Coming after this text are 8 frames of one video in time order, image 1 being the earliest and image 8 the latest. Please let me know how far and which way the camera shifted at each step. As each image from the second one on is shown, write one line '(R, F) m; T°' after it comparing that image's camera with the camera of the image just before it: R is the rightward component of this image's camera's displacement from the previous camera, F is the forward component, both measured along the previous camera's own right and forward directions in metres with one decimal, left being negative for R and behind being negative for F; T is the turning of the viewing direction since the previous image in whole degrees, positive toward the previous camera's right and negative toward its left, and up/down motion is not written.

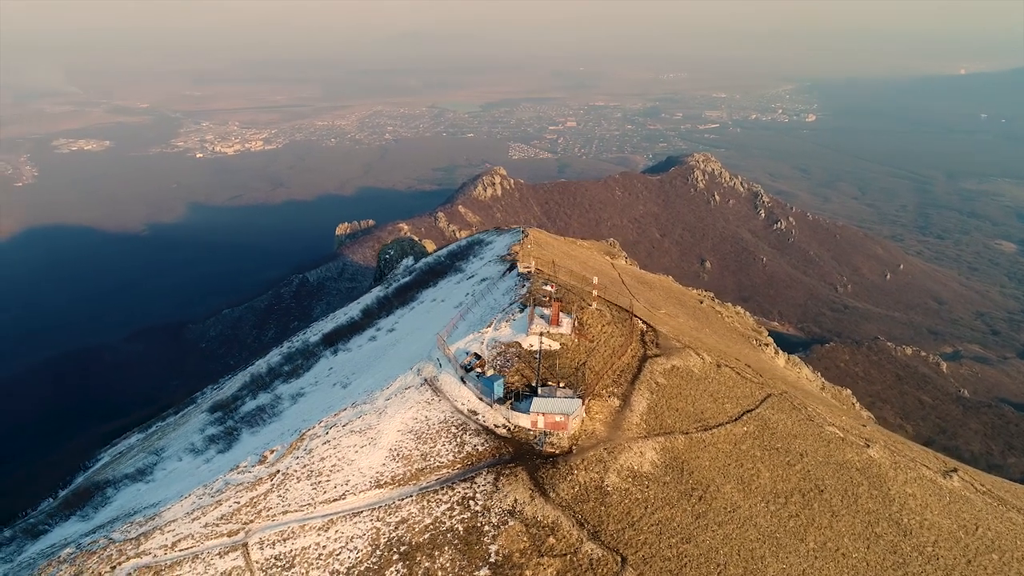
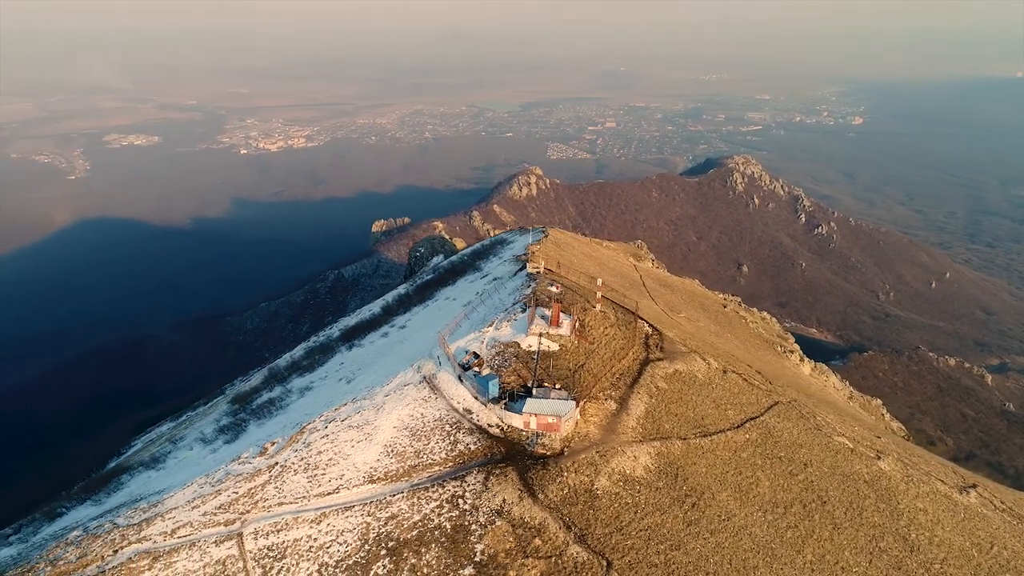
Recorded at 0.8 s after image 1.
(+1.1, +0.1) m; -3°
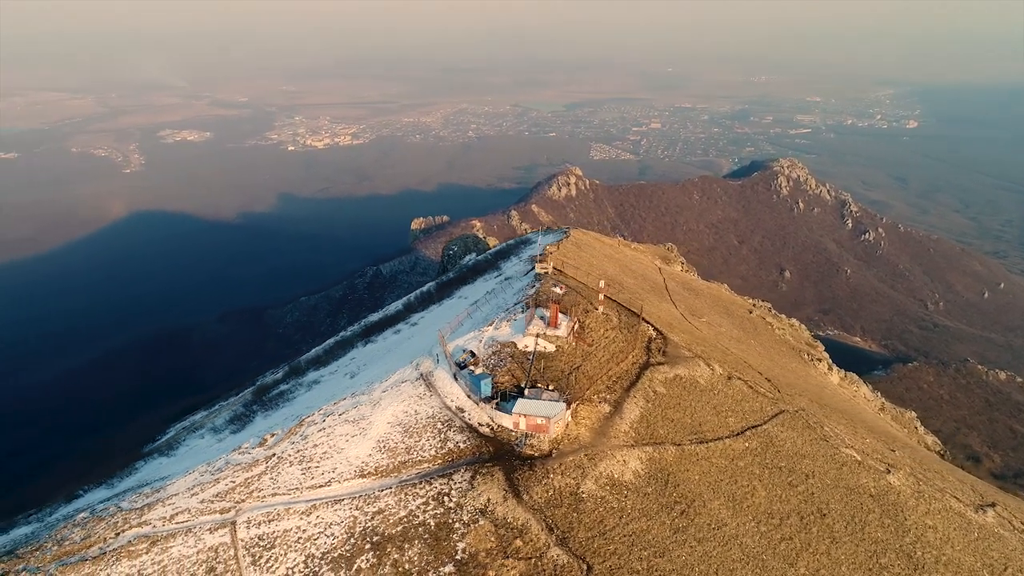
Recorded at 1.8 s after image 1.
(+1.3, +0.1) m; -3°
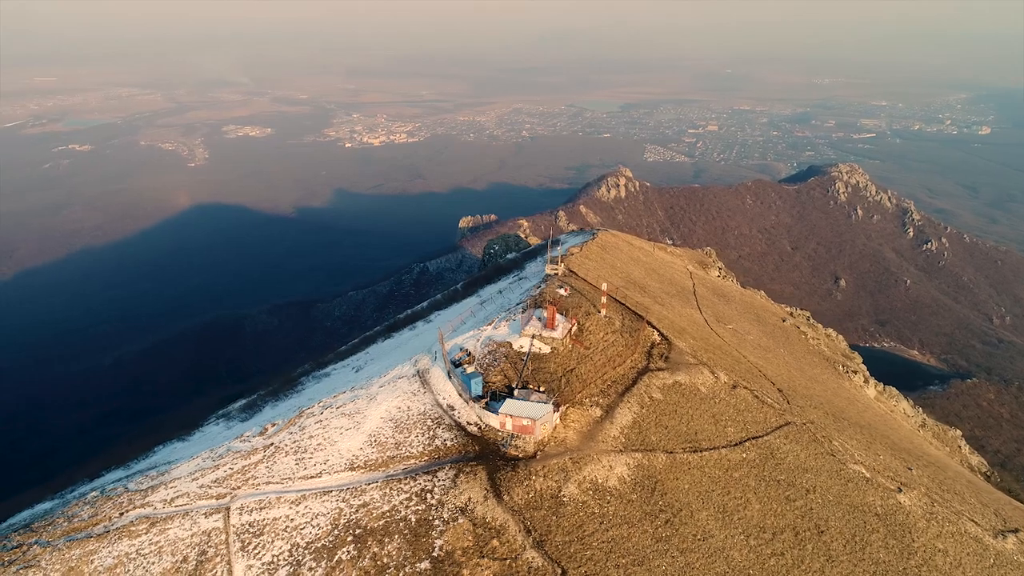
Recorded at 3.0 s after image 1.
(+1.7, +0.1) m; -4°
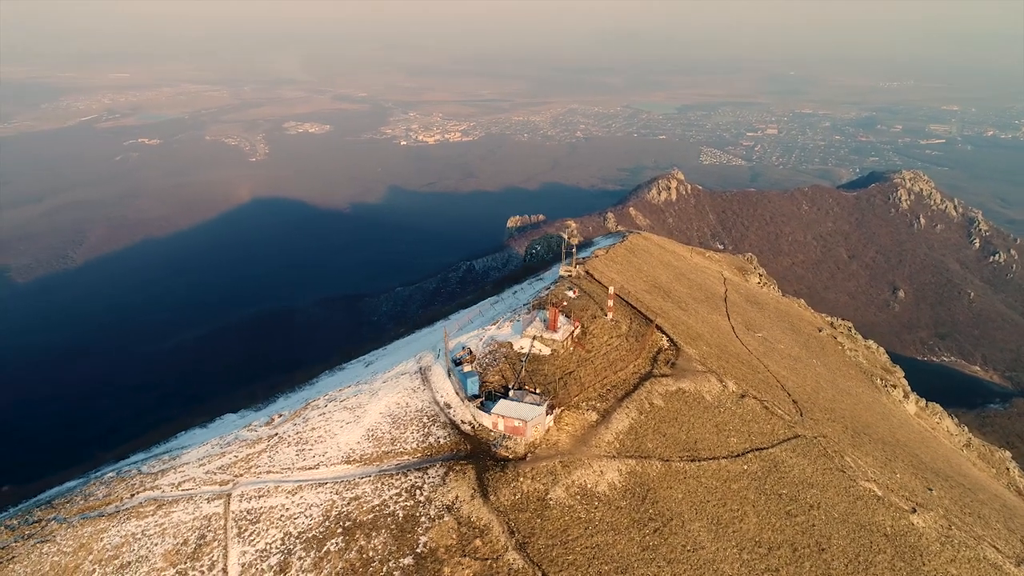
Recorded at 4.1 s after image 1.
(+1.5, +0.1) m; -4°
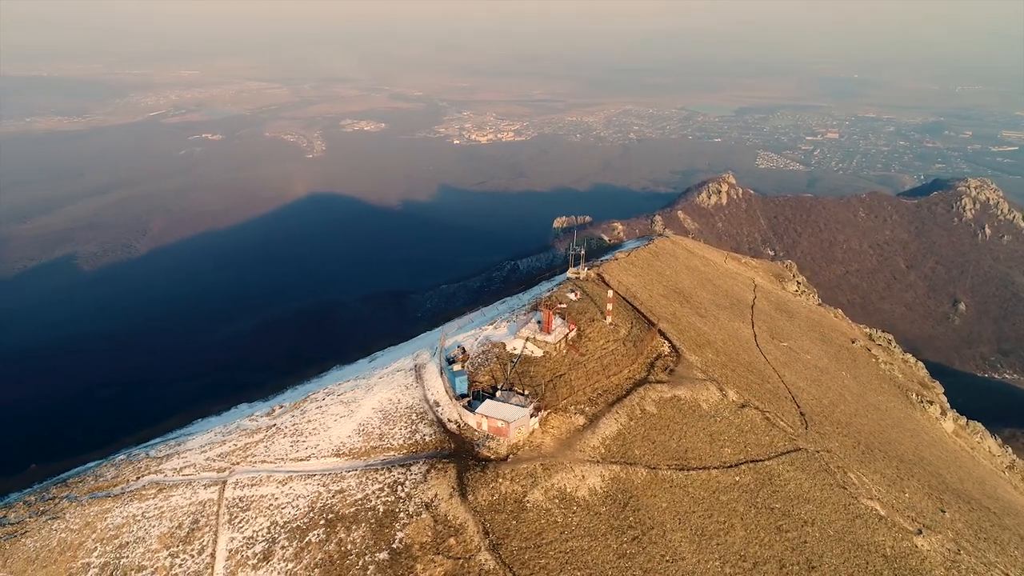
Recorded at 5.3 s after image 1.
(+1.7, +0.1) m; -4°
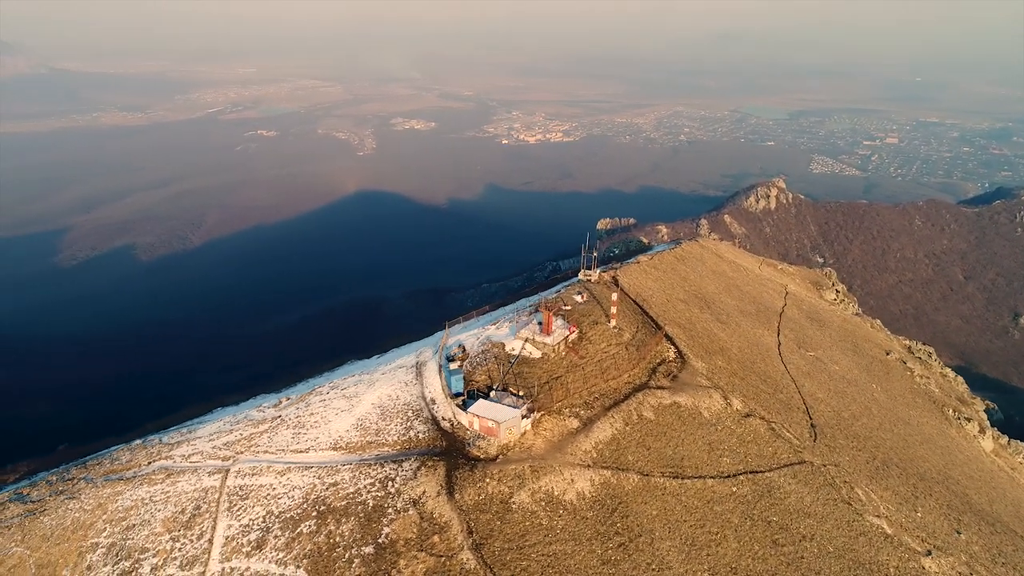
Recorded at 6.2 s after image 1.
(+1.4, +0.1) m; -4°
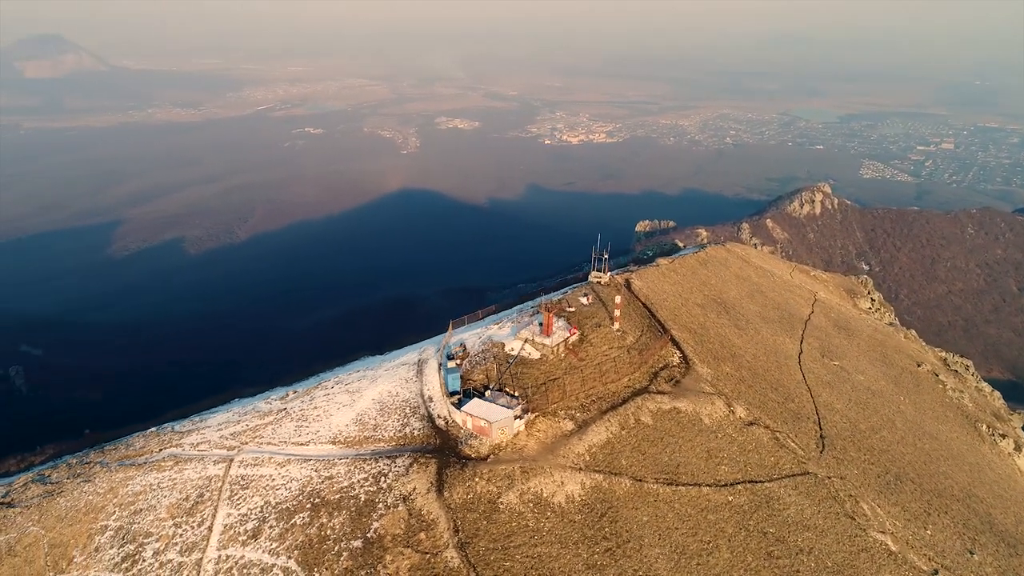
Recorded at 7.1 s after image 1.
(+1.2, +0.1) m; -3°
